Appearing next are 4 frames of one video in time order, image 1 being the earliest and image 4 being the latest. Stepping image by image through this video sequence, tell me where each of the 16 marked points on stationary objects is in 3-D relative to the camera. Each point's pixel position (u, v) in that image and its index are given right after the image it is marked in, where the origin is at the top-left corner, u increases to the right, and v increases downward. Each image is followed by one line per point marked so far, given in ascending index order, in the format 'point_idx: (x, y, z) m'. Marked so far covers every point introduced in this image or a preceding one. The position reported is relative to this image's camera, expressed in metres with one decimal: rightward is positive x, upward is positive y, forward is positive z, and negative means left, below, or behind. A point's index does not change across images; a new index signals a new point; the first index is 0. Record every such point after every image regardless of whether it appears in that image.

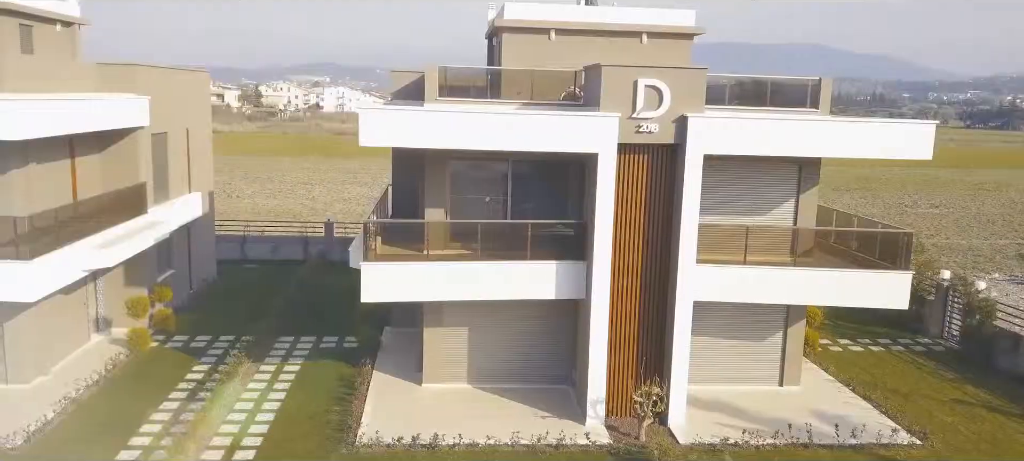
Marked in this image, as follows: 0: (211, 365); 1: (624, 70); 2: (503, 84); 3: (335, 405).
0: (-5.0, -2.2, +13.4) m
1: (+1.5, +2.1, +10.6) m
2: (-0.1, +2.3, +12.6) m
3: (-2.6, -2.5, +11.9) m
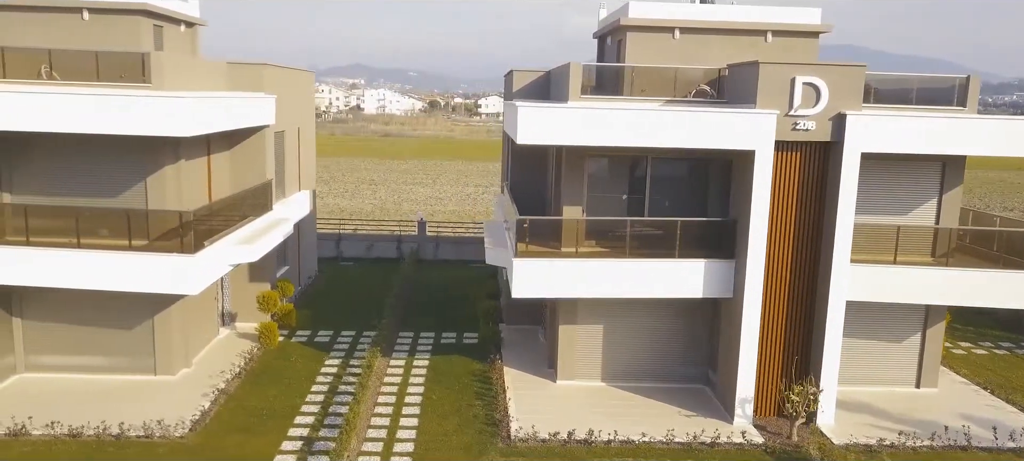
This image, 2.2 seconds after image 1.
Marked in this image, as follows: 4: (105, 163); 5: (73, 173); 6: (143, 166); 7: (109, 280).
0: (-2.9, -2.2, +13.6) m
1: (+3.5, +2.1, +10.5) m
2: (+2.1, +2.3, +12.6) m
3: (-0.5, -2.5, +12.0) m
4: (-6.0, +1.0, +12.0) m
5: (-6.5, +0.9, +11.9) m
6: (-5.4, +0.9, +11.9) m
7: (-5.6, -0.7, +11.2) m
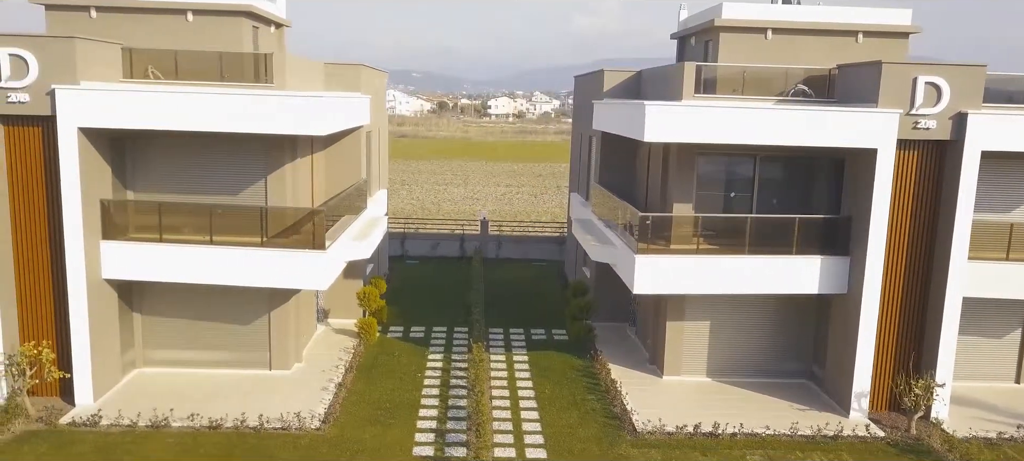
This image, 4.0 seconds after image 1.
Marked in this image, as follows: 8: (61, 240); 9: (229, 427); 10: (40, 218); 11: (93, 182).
0: (-1.2, -2.1, +13.9) m
1: (+5.2, +2.2, +10.7) m
2: (+3.7, +2.3, +12.8) m
3: (+1.2, -2.4, +12.2) m
4: (-4.3, +1.0, +12.2) m
5: (-4.8, +0.9, +12.2) m
6: (-3.8, +1.0, +12.2) m
7: (-3.9, -0.6, +11.4) m
8: (-6.0, -0.1, +10.8) m
9: (-3.6, -2.5, +10.4) m
10: (-6.3, +0.2, +10.8) m
11: (-5.7, +0.7, +11.0) m
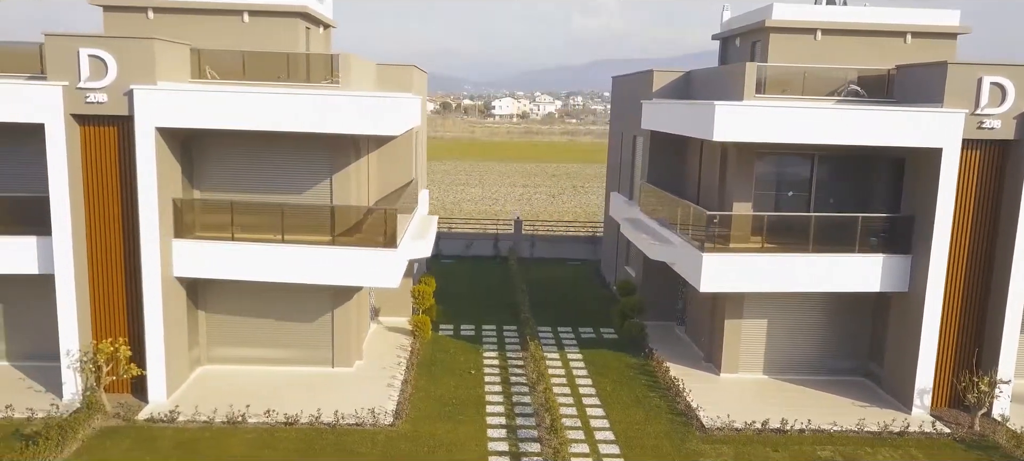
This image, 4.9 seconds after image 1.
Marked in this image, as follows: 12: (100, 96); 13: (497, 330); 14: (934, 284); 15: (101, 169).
0: (-0.2, -2.1, +14.0) m
1: (+6.1, +2.2, +10.8) m
2: (+4.7, +2.4, +13.0) m
3: (+2.1, -2.4, +12.3) m
4: (-3.4, +1.1, +12.3) m
5: (-3.8, +0.9, +12.3) m
6: (-2.8, +1.0, +12.3) m
7: (-2.9, -0.6, +11.6) m
8: (-5.1, -0.1, +11.0) m
9: (-2.7, -2.5, +10.6) m
10: (-5.4, +0.2, +10.9) m
11: (-4.7, +0.7, +11.1) m
12: (-5.4, +1.8, +10.5) m
13: (-0.3, -1.9, +15.4) m
14: (+5.8, -0.7, +11.2) m
15: (-5.5, +0.8, +10.8) m
